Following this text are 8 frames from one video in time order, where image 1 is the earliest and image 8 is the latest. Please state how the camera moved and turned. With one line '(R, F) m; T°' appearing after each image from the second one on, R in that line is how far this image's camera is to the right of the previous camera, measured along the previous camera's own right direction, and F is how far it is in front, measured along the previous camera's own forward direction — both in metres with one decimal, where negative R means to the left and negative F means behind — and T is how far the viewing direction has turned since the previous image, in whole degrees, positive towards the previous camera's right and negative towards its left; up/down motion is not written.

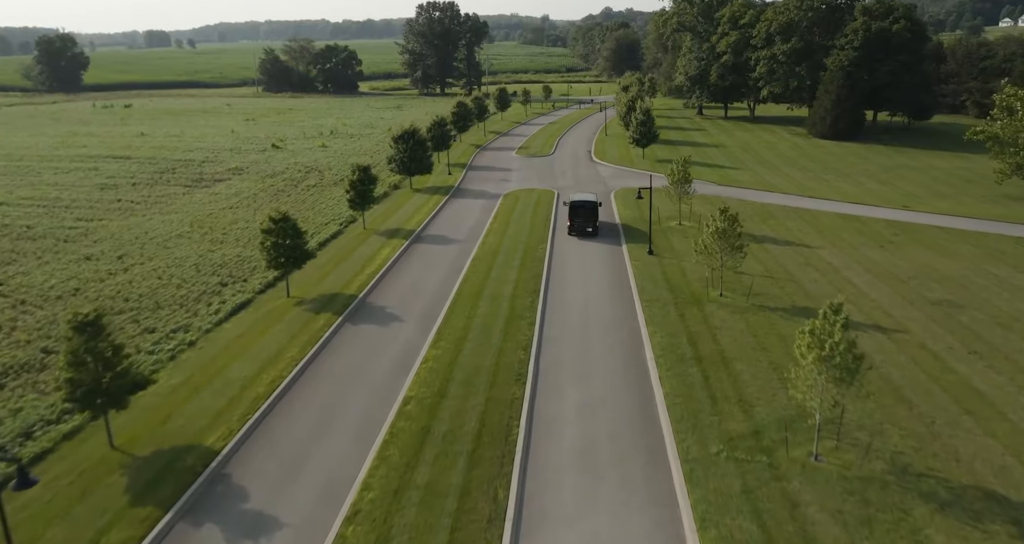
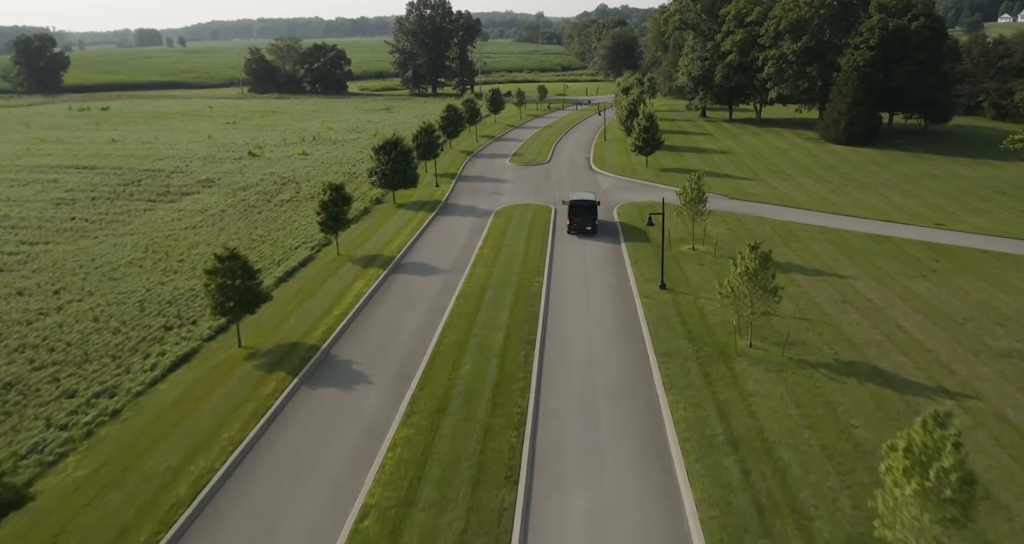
(+0.2, +3.9) m; 0°
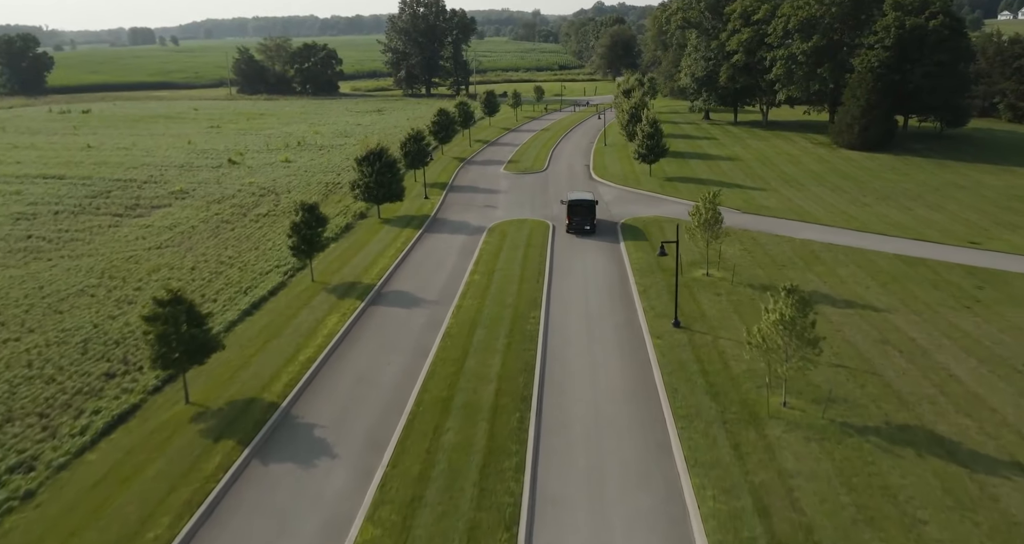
(+0.2, +3.1) m; 0°
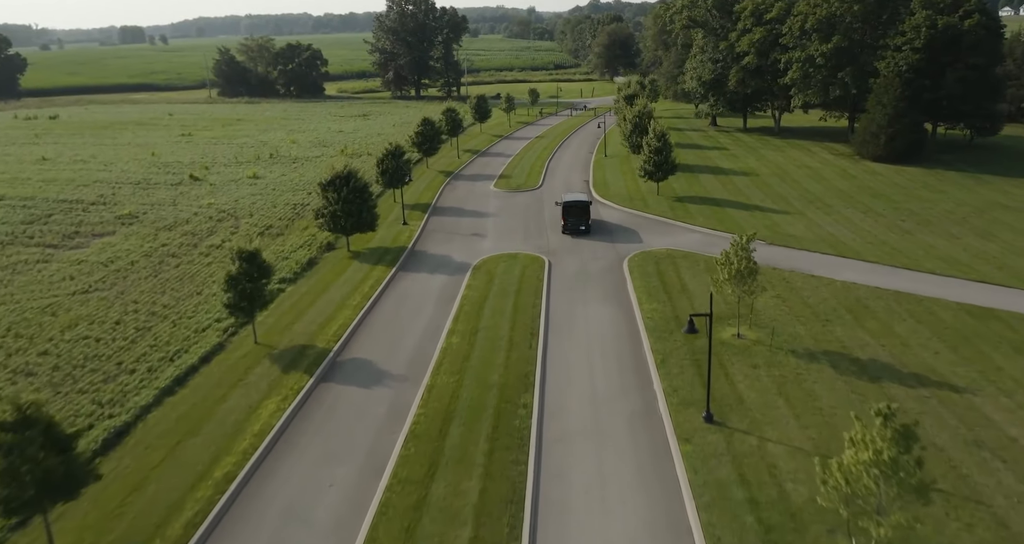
(+0.3, +5.1) m; 0°
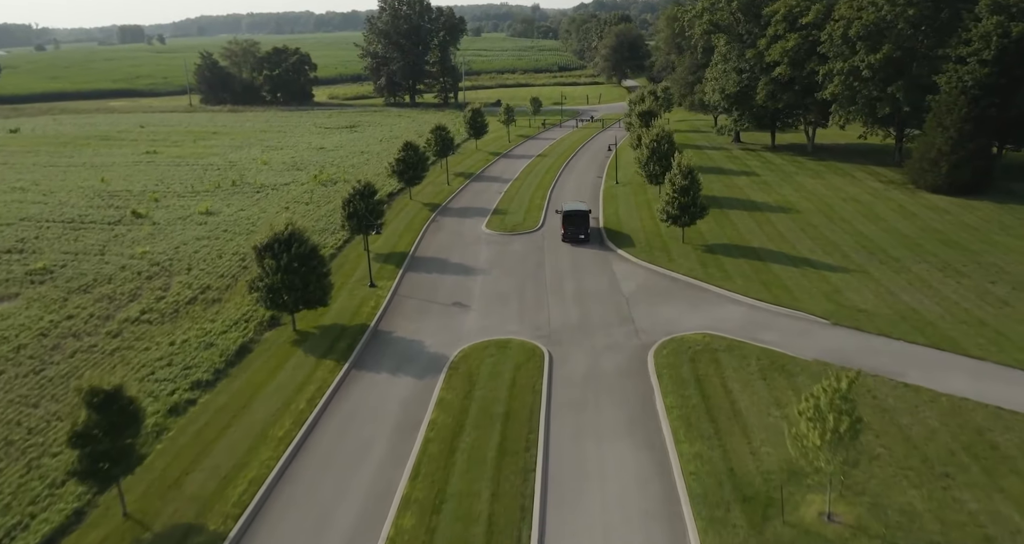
(+0.6, +7.2) m; 0°
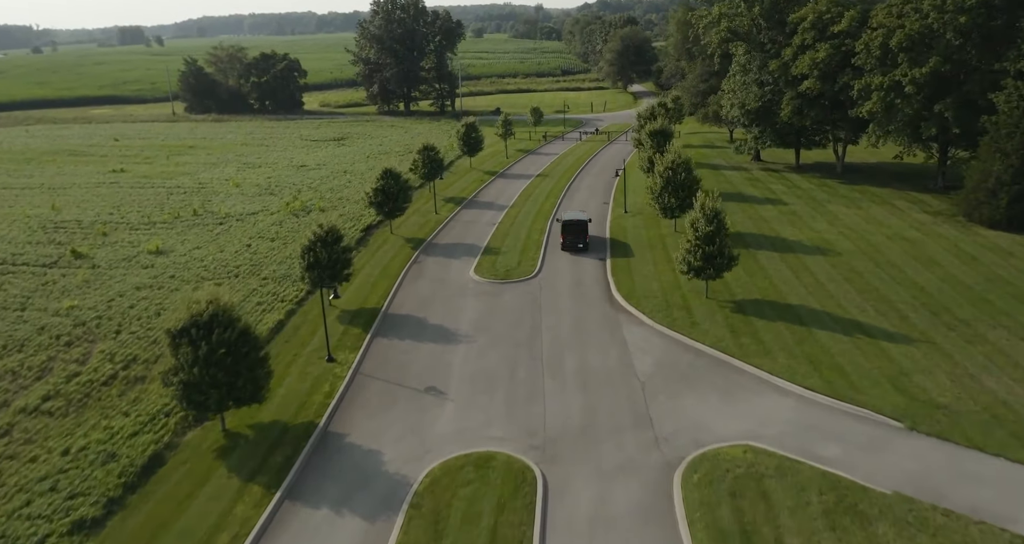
(+0.6, +5.4) m; 0°
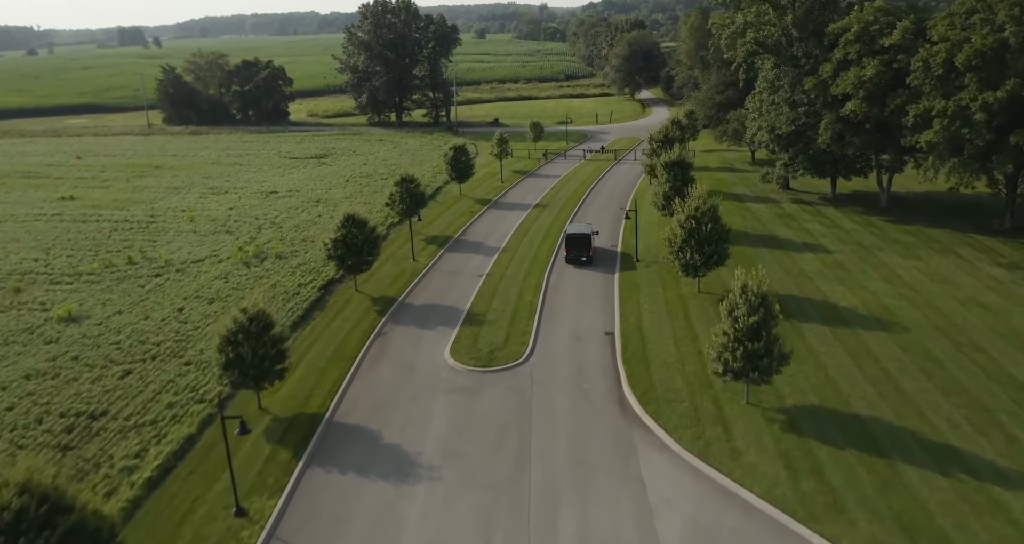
(+0.8, +6.7) m; 0°
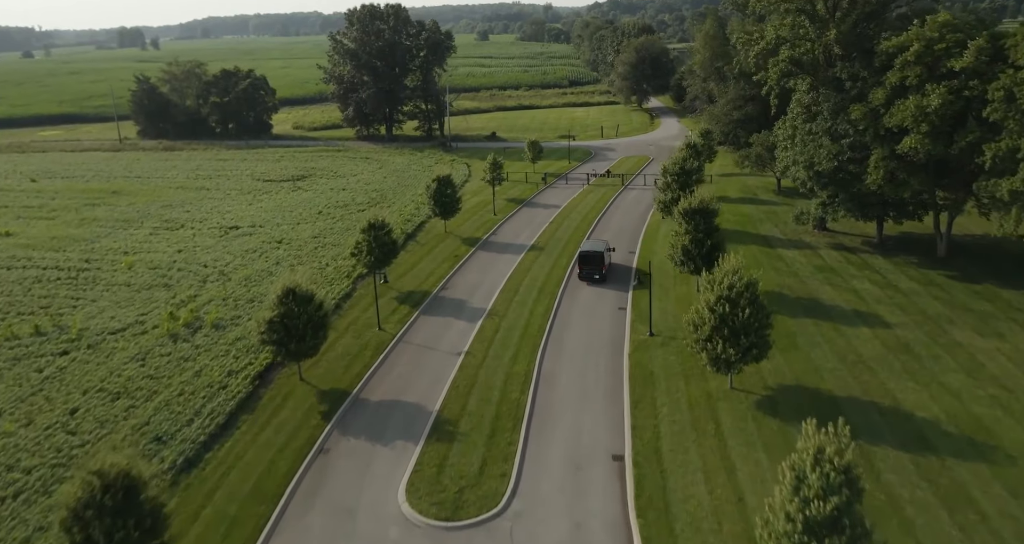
(+0.9, +6.6) m; 0°
